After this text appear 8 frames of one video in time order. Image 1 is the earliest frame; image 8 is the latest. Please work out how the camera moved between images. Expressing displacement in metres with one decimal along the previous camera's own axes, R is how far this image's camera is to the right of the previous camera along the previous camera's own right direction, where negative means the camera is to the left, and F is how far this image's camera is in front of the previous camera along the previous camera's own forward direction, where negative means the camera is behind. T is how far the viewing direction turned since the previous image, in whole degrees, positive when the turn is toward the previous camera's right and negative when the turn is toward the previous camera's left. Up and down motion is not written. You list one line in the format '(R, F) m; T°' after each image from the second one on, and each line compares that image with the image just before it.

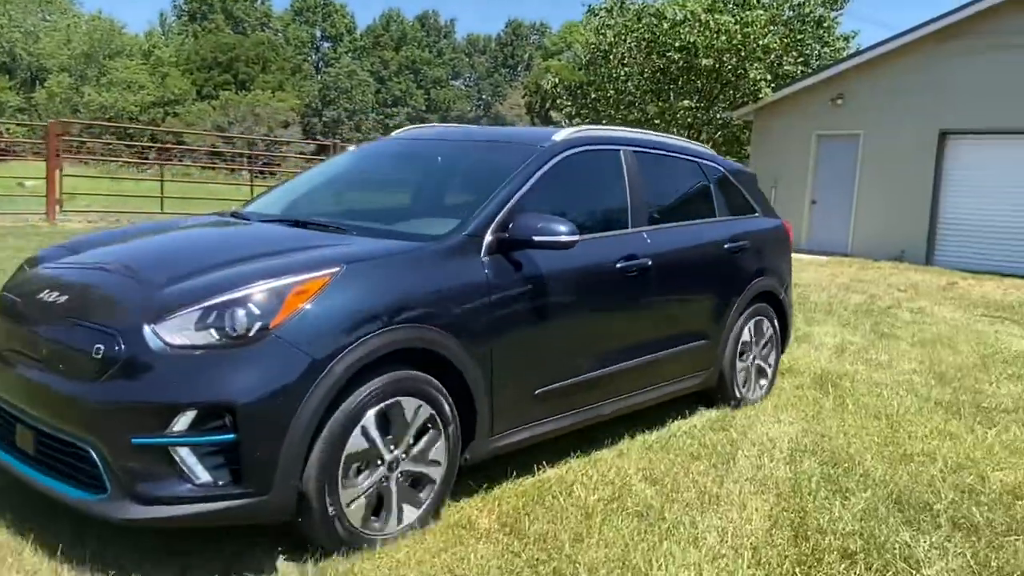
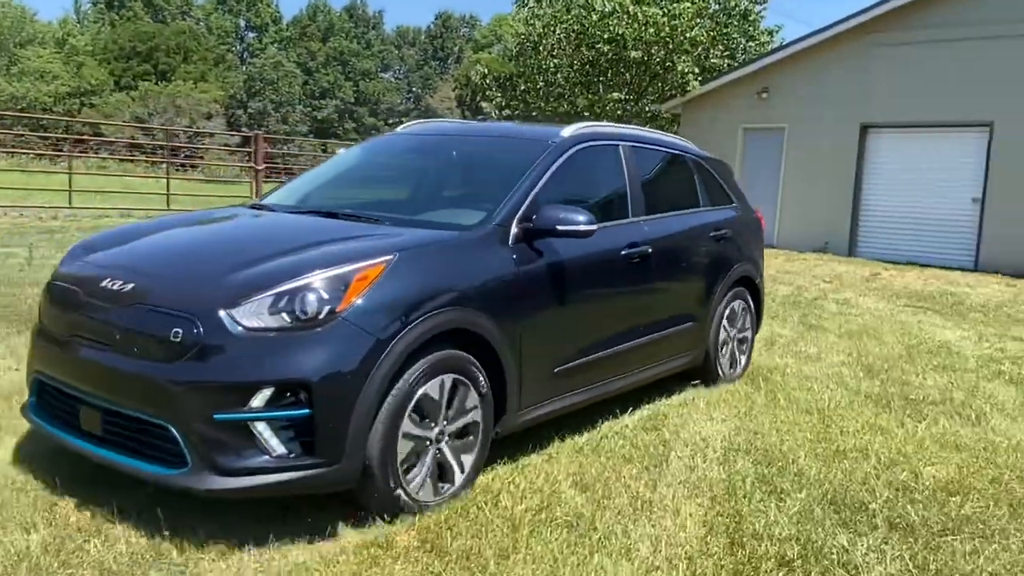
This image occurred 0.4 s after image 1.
(0.0, +0.2) m; +4°
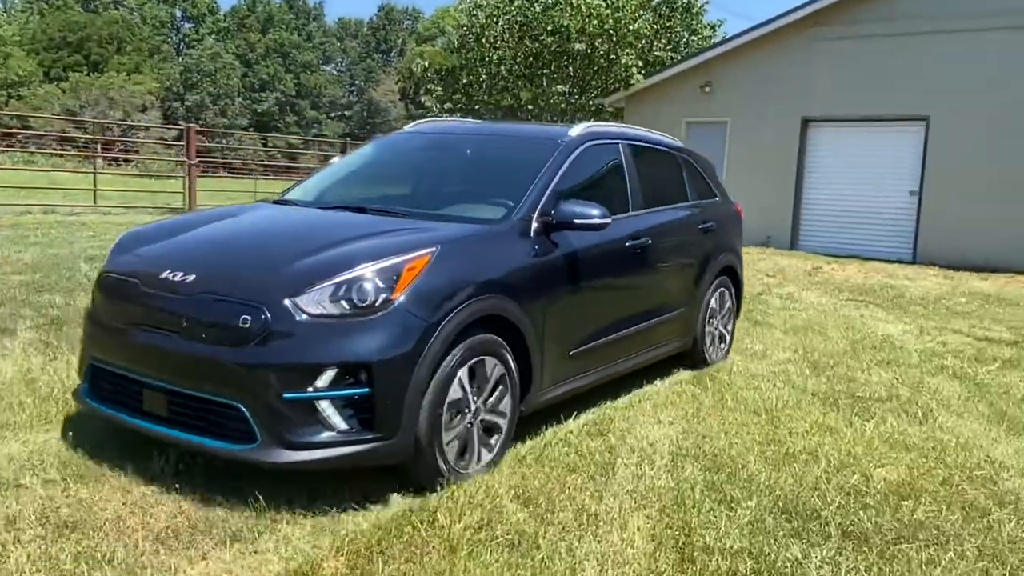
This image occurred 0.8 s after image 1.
(0.0, +0.2) m; +4°
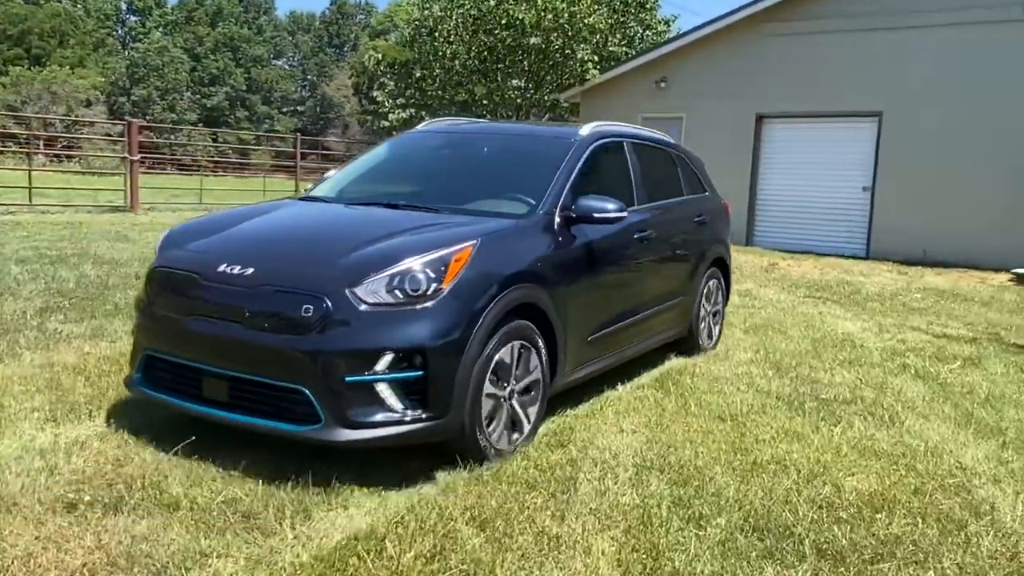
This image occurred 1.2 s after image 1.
(0.0, +0.2) m; +3°
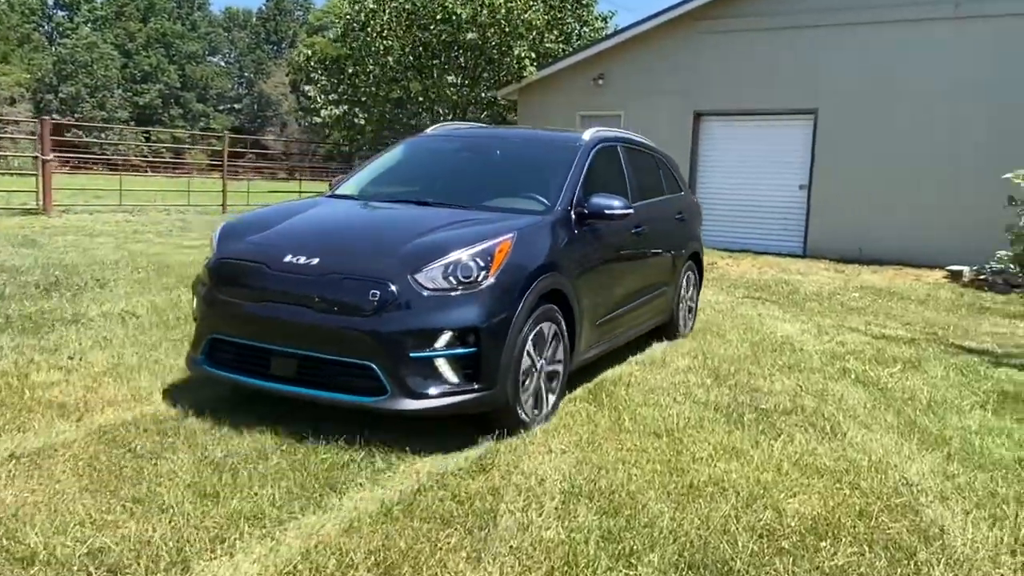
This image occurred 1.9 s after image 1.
(+0.1, +0.3) m; +4°
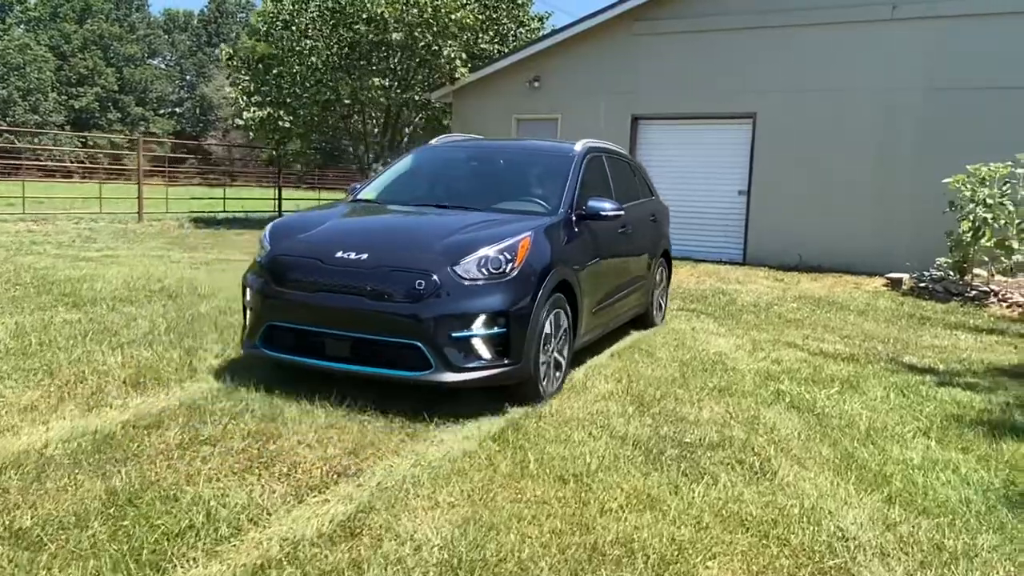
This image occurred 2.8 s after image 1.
(+0.3, +0.5) m; +3°
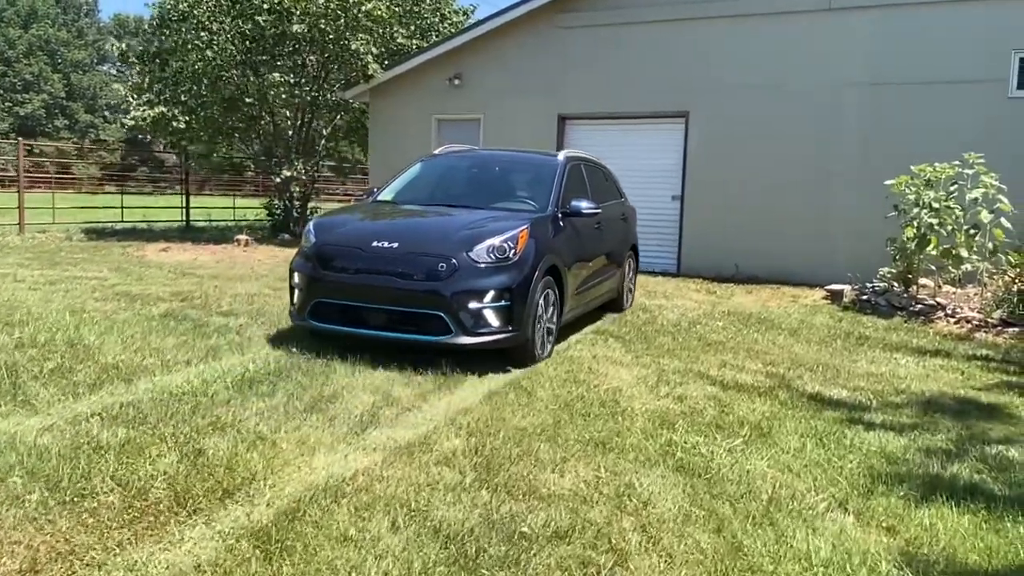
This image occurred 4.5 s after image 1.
(+0.6, +1.0) m; +2°
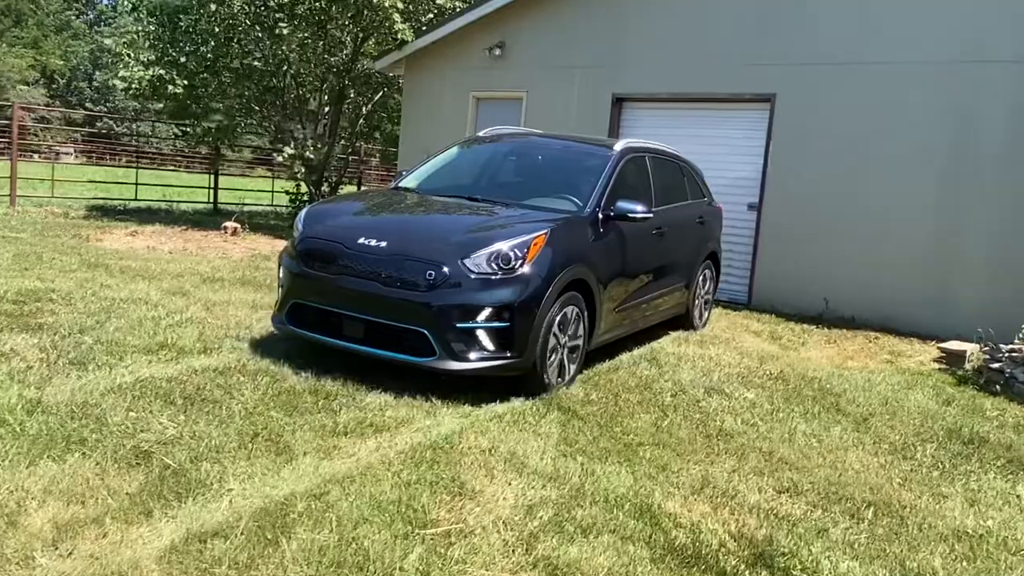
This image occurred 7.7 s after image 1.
(+1.1, +2.2) m; -9°
